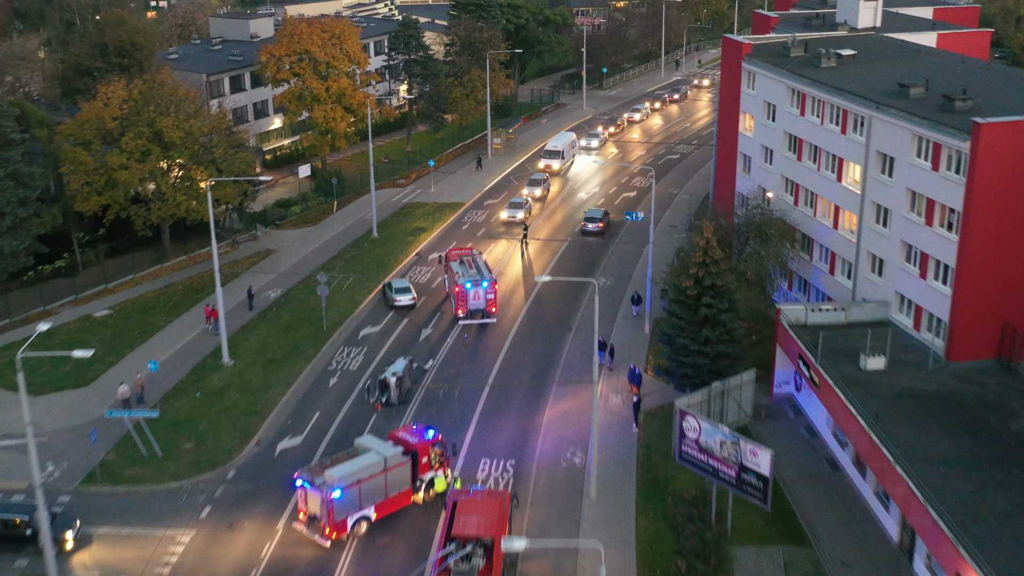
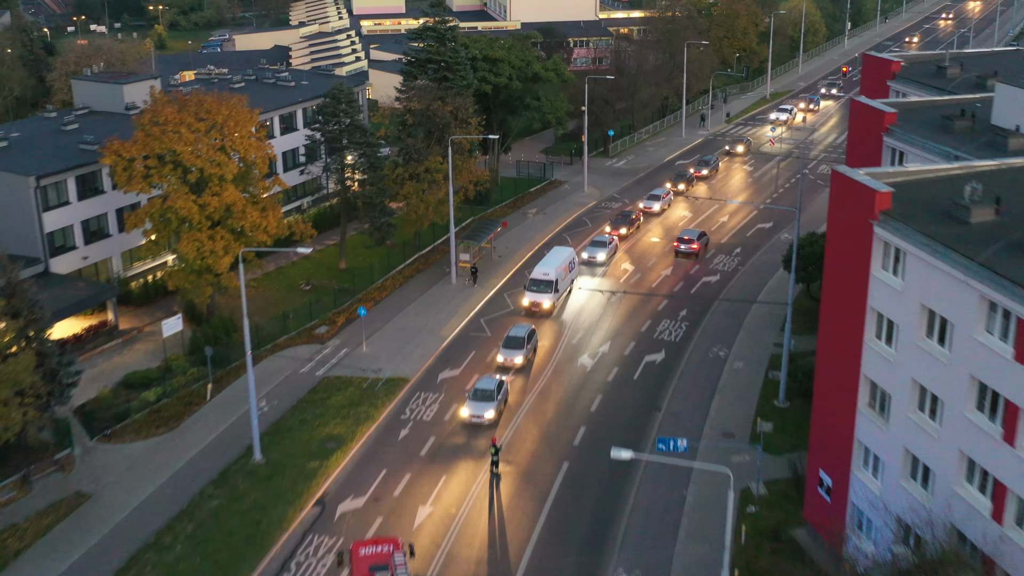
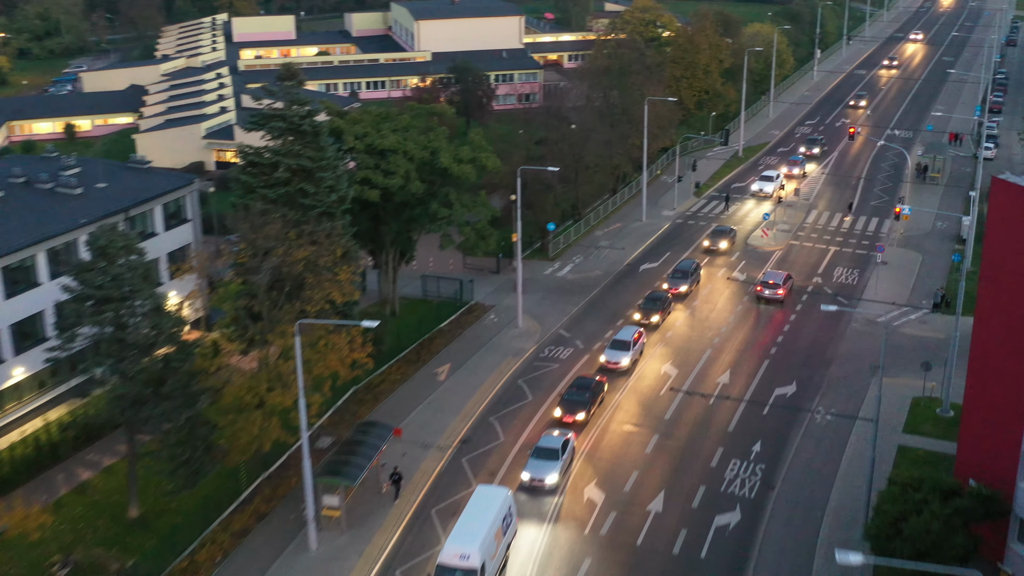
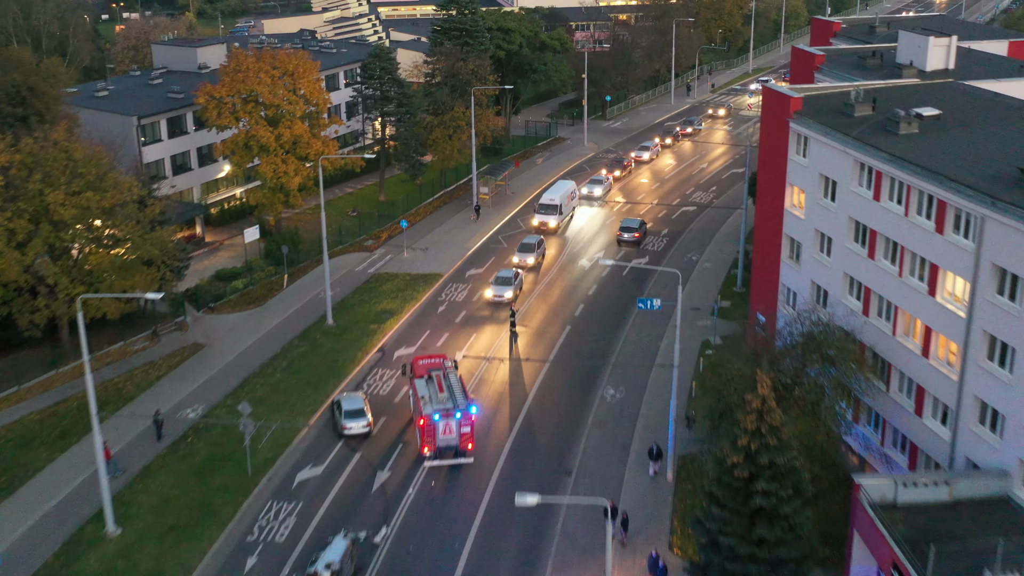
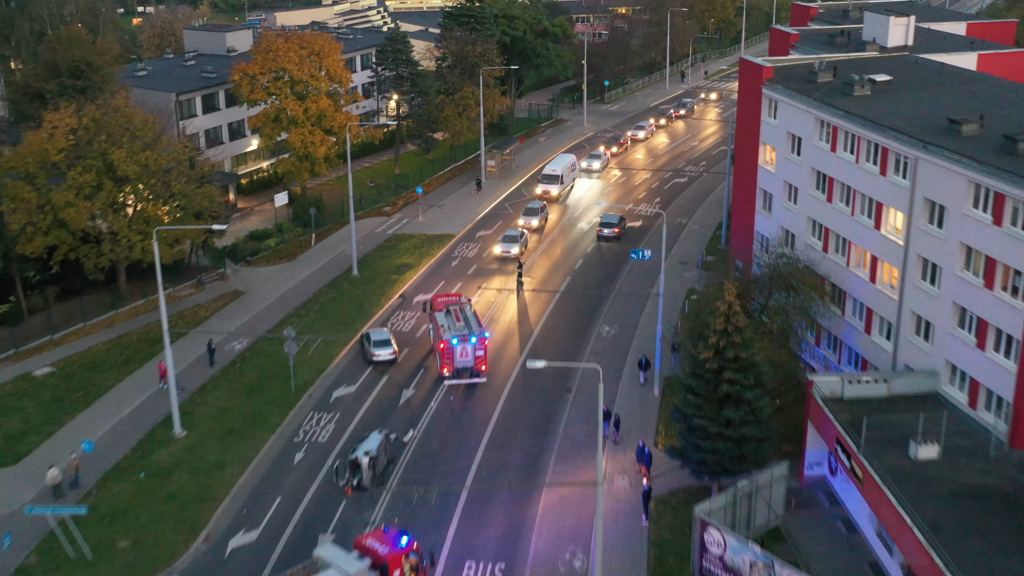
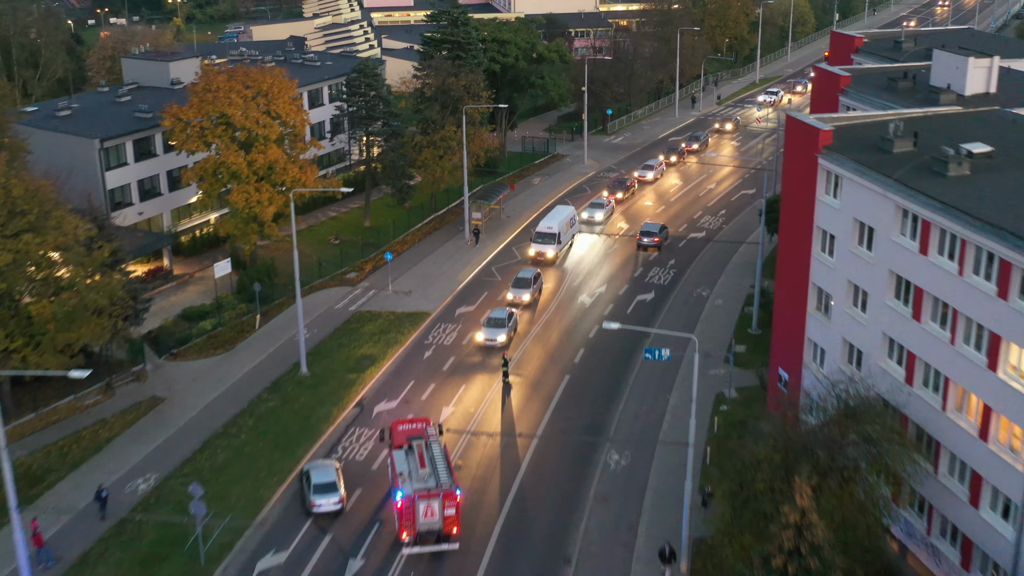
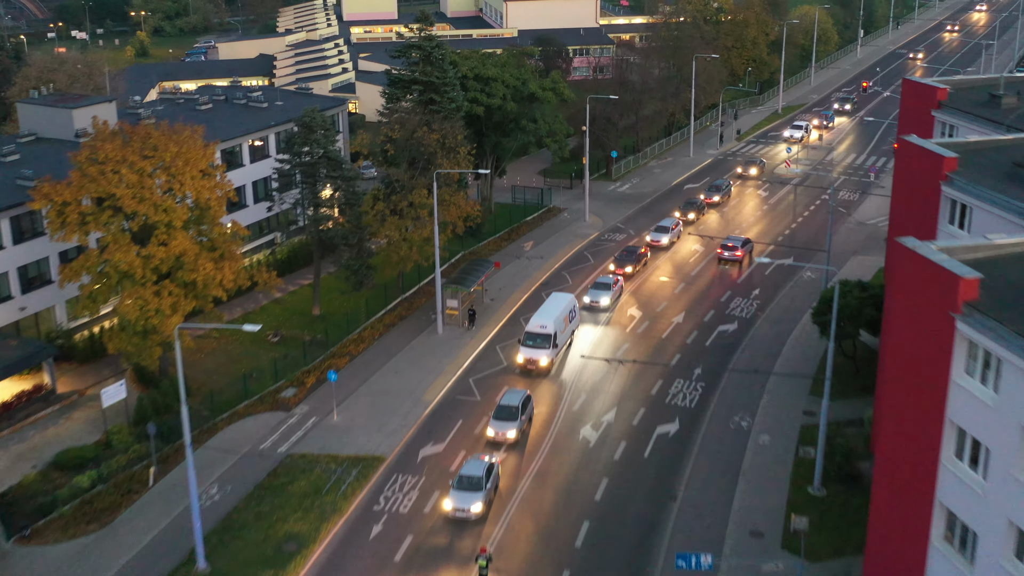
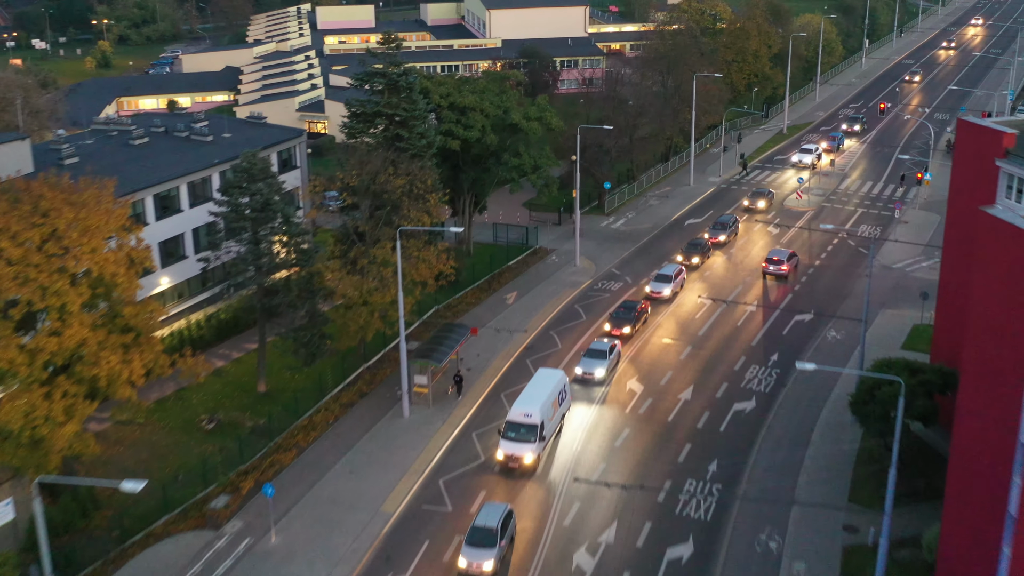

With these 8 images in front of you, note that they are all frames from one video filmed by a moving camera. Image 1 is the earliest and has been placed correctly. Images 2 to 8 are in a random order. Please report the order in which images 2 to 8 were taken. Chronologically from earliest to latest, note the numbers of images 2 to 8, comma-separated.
5, 4, 6, 2, 7, 8, 3
